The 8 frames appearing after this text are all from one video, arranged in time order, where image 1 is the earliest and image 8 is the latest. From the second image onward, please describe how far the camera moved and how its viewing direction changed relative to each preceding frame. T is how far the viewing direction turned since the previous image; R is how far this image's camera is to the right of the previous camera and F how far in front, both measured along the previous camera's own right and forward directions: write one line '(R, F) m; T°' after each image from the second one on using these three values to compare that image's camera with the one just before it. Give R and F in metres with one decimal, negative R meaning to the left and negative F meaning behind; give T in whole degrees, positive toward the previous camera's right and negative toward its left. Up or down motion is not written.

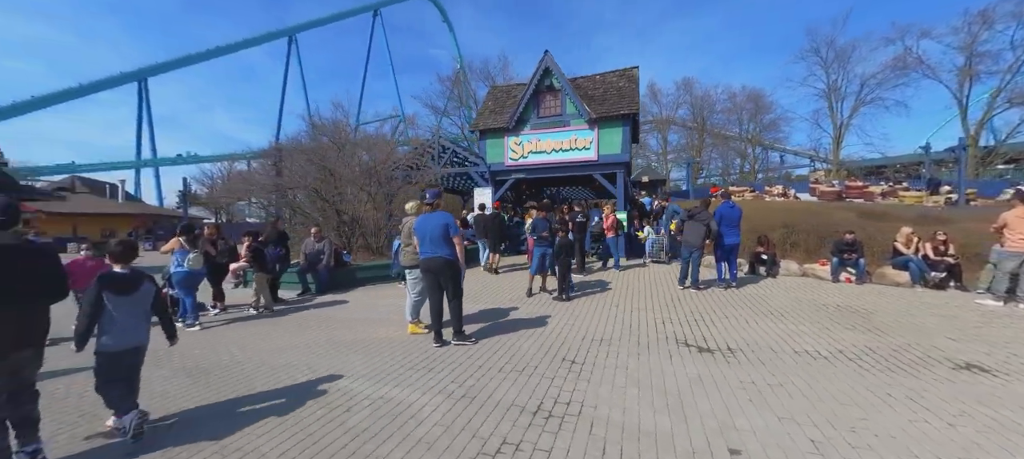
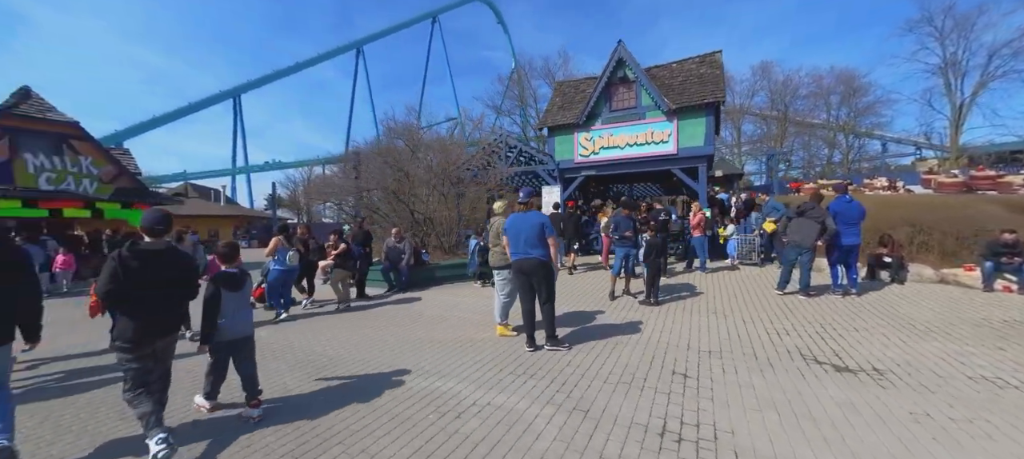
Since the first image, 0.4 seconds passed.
(-0.4, +0.2) m; -8°
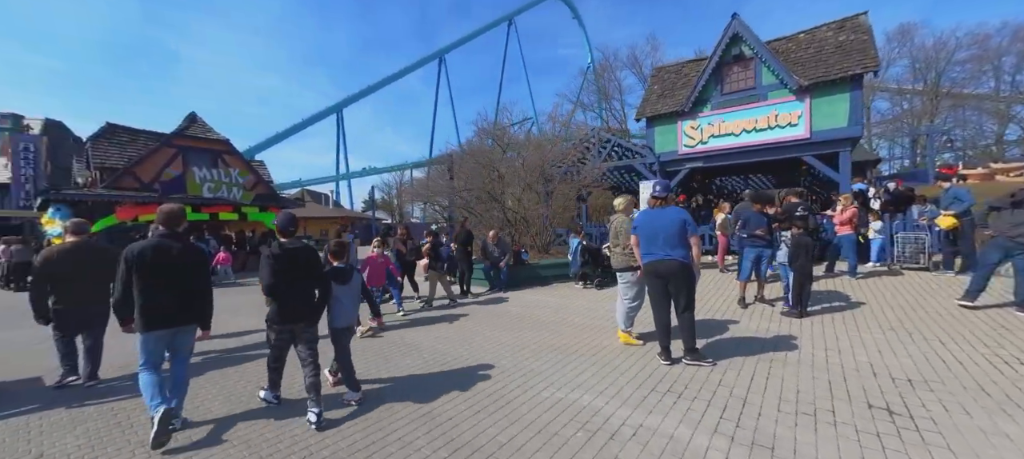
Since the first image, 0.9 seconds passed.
(-0.5, +0.2) m; -12°
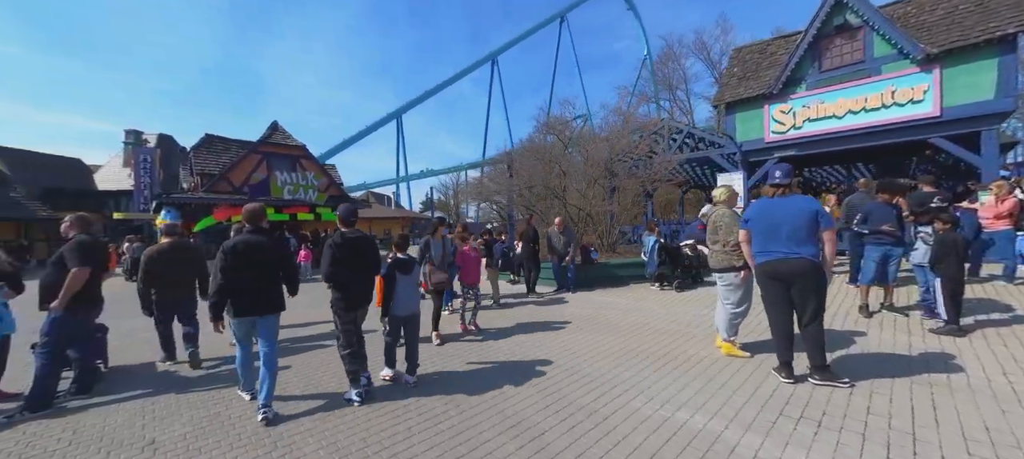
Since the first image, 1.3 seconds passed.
(-0.3, +0.3) m; -8°
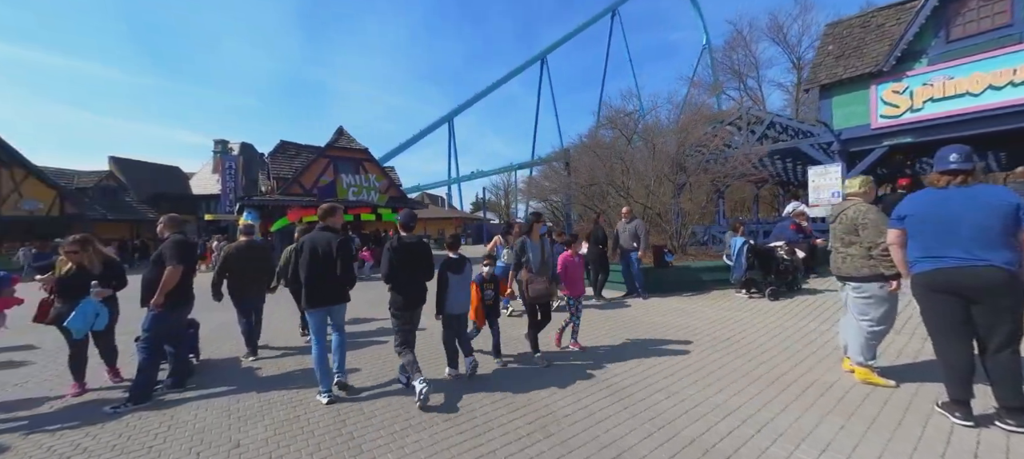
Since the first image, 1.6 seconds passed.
(-0.3, +0.3) m; -7°
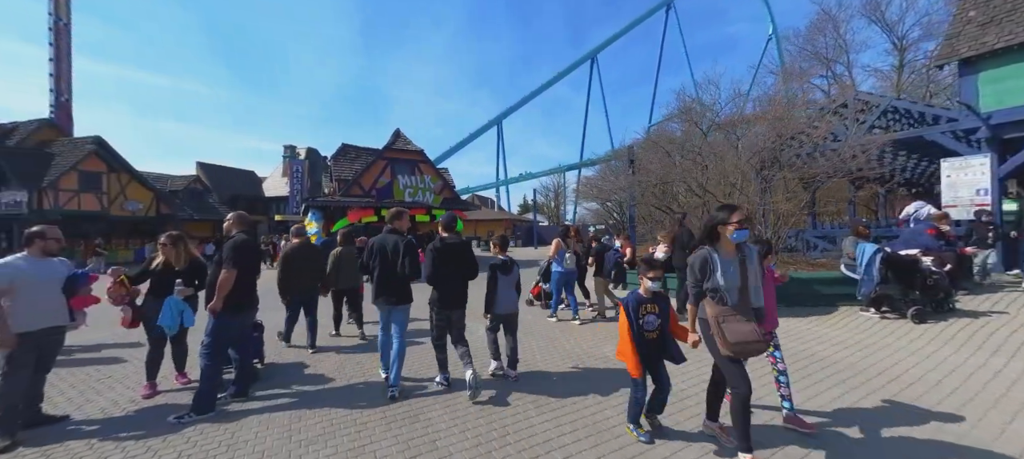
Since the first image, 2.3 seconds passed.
(-0.4, +0.6) m; -7°
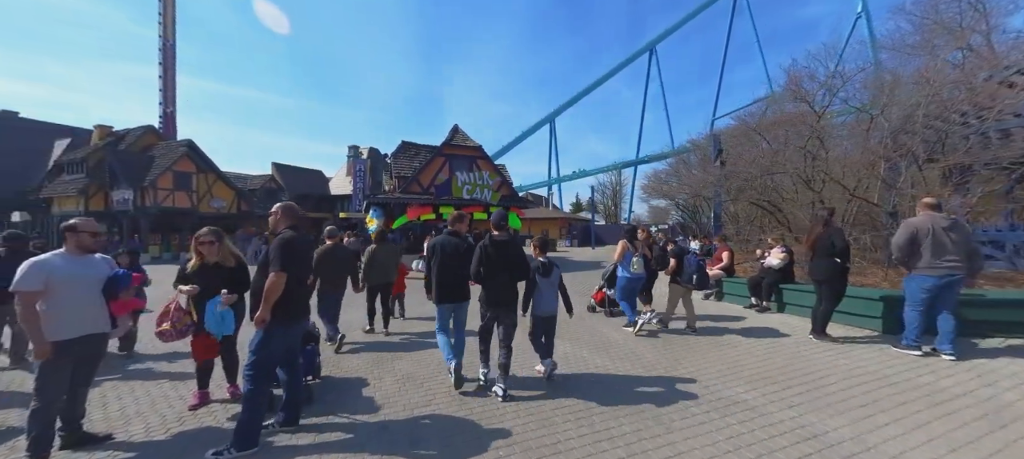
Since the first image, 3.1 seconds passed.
(-0.5, +0.9) m; -8°
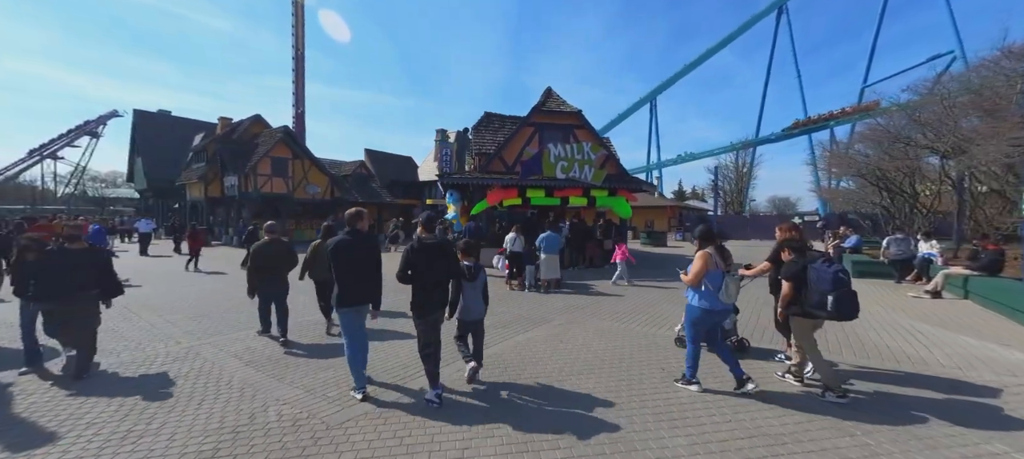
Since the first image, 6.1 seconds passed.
(-0.6, +3.8) m; -13°
